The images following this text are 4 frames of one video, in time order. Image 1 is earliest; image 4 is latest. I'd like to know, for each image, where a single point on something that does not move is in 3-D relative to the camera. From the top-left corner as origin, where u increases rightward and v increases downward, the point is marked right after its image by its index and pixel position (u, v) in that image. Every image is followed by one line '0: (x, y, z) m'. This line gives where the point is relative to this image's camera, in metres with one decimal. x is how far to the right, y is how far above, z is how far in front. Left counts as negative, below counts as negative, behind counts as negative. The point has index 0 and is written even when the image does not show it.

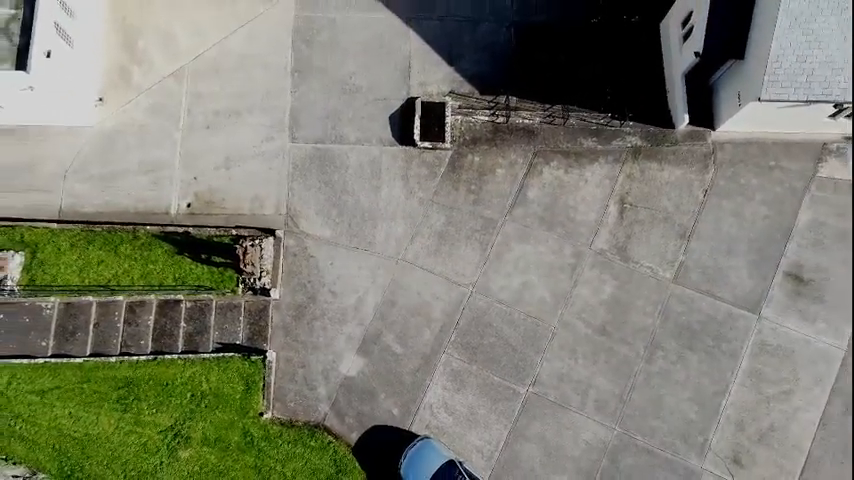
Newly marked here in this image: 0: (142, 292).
0: (-8.7, -1.6, +19.5) m
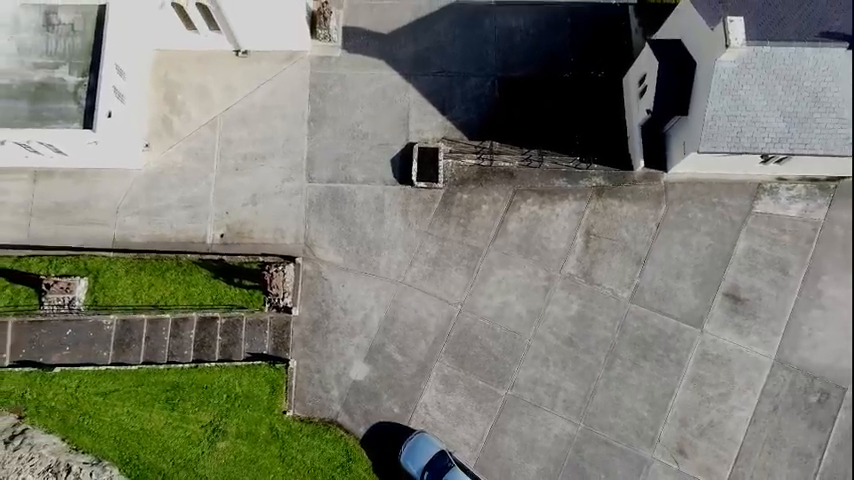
0: (-8.9, -2.5, +23.4) m
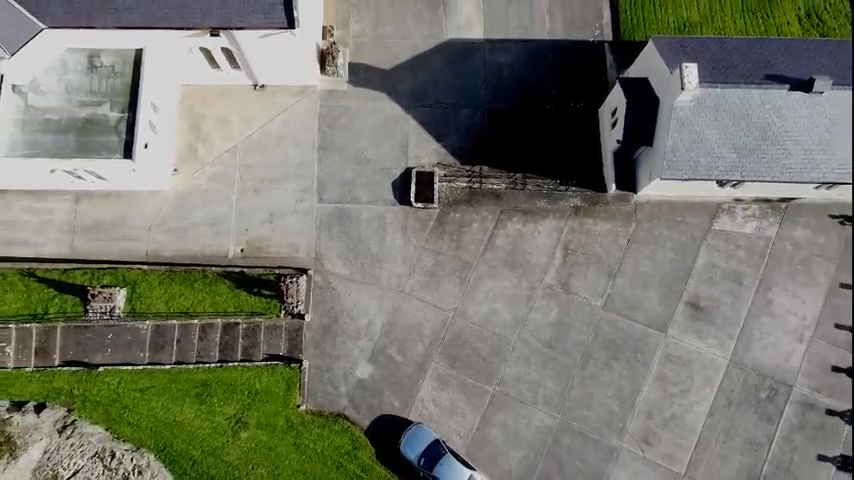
0: (-9.0, -3.2, +26.6) m
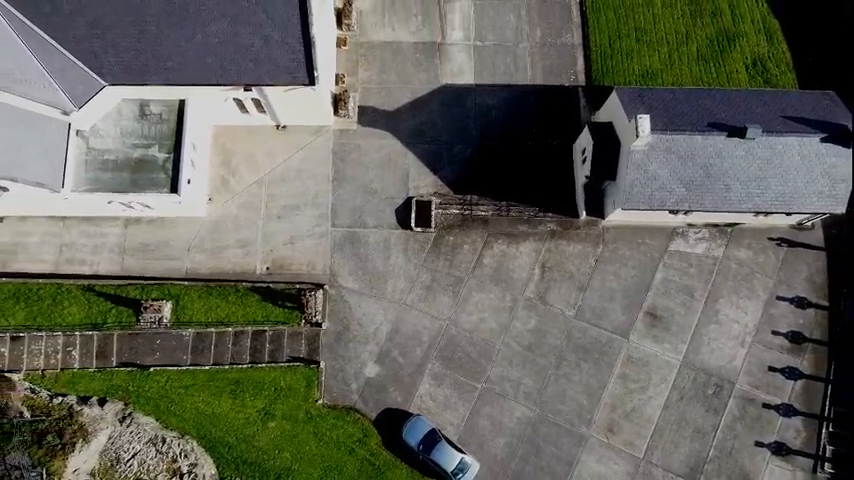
0: (-9.1, -4.2, +31.5) m
